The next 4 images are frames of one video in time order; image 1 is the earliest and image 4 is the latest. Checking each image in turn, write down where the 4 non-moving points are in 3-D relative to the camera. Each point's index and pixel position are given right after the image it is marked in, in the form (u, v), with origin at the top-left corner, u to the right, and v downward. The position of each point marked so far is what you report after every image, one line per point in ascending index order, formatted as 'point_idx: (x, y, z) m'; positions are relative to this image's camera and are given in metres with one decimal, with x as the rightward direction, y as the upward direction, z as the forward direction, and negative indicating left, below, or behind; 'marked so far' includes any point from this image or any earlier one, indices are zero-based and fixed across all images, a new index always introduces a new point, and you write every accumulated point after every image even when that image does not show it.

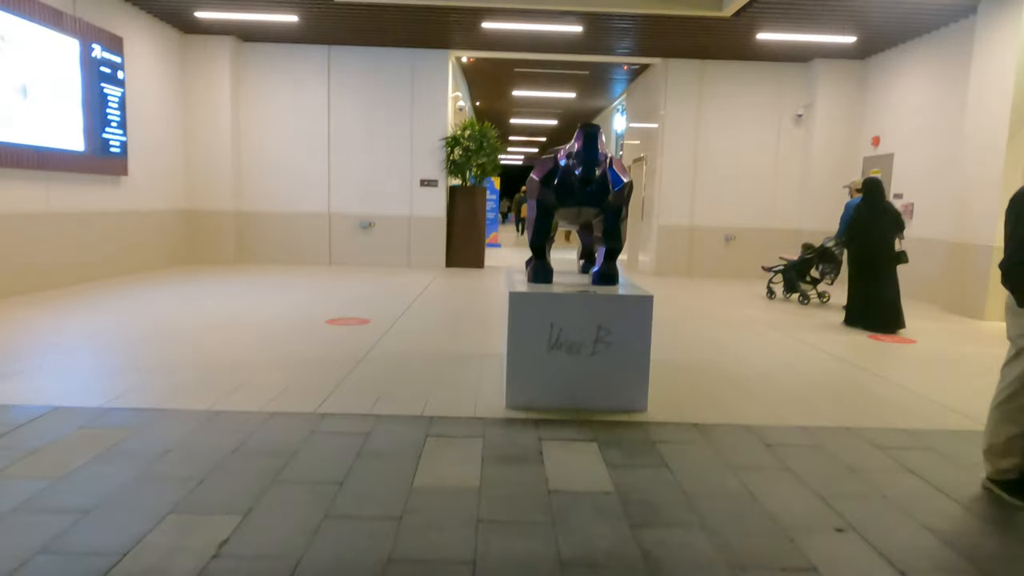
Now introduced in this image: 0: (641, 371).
0: (+0.5, -0.4, +2.9) m
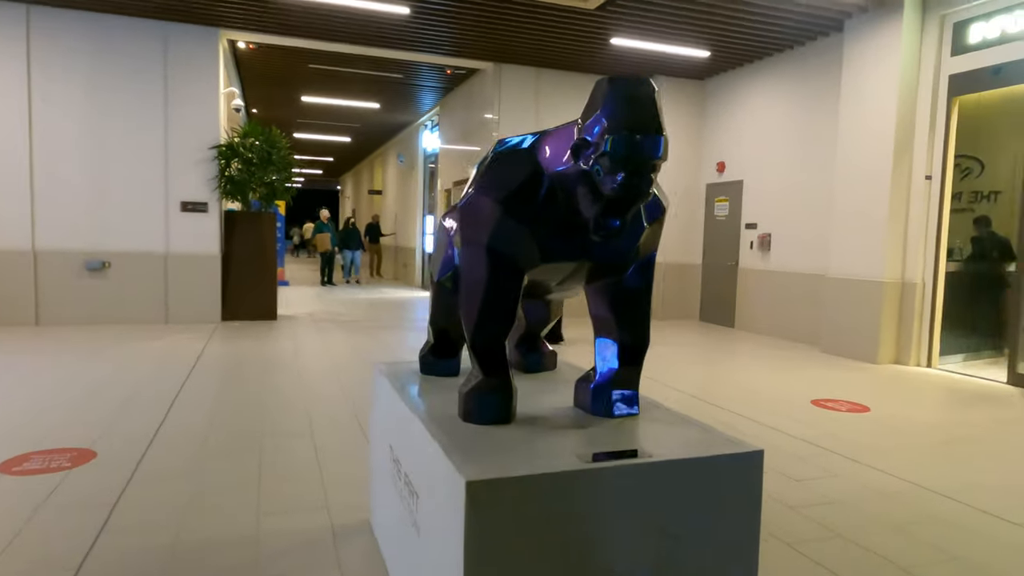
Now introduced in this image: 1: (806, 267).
0: (+0.4, -0.7, +1.3) m
1: (+2.7, +0.2, +6.1) m
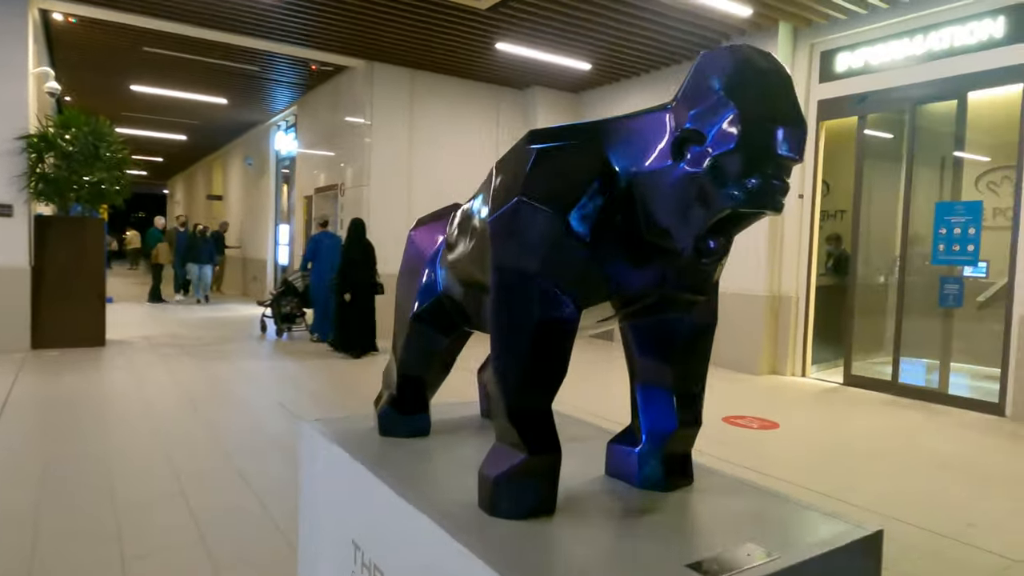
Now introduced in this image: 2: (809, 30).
0: (+0.5, -0.7, +1.1) m
1: (+1.6, +0.1, +6.3) m
2: (+2.3, +2.0, +5.2) m
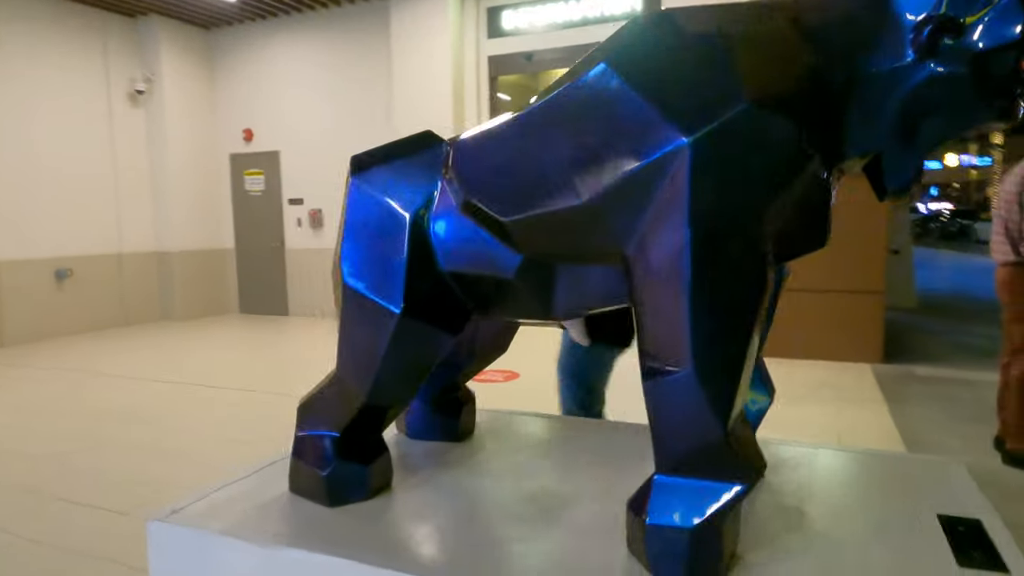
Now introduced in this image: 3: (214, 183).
0: (+0.7, -0.6, +1.1) m
1: (-1.3, +0.4, +5.9) m
2: (-0.3, +2.4, +5.3) m
3: (-2.9, +1.0, +6.5) m
